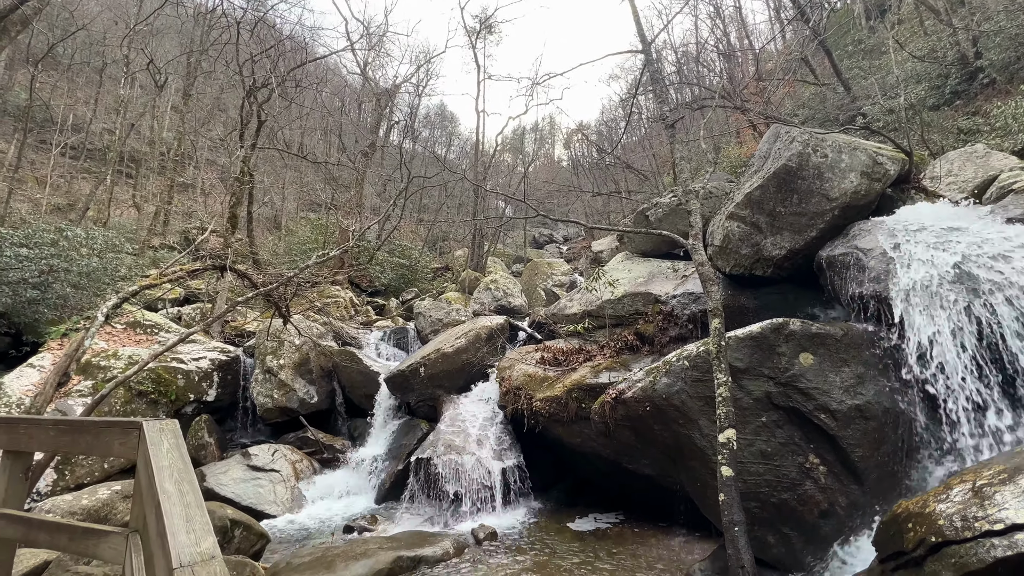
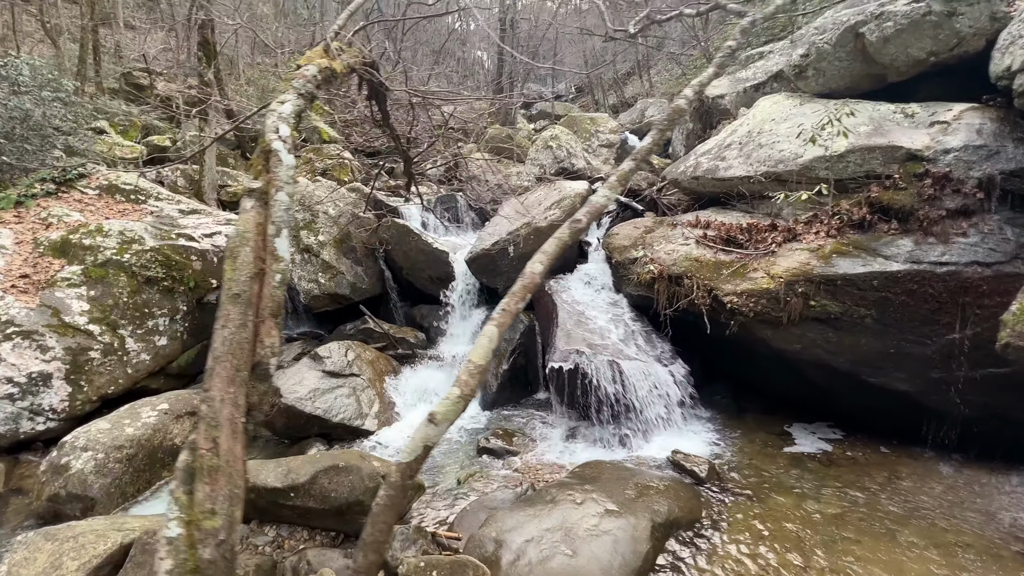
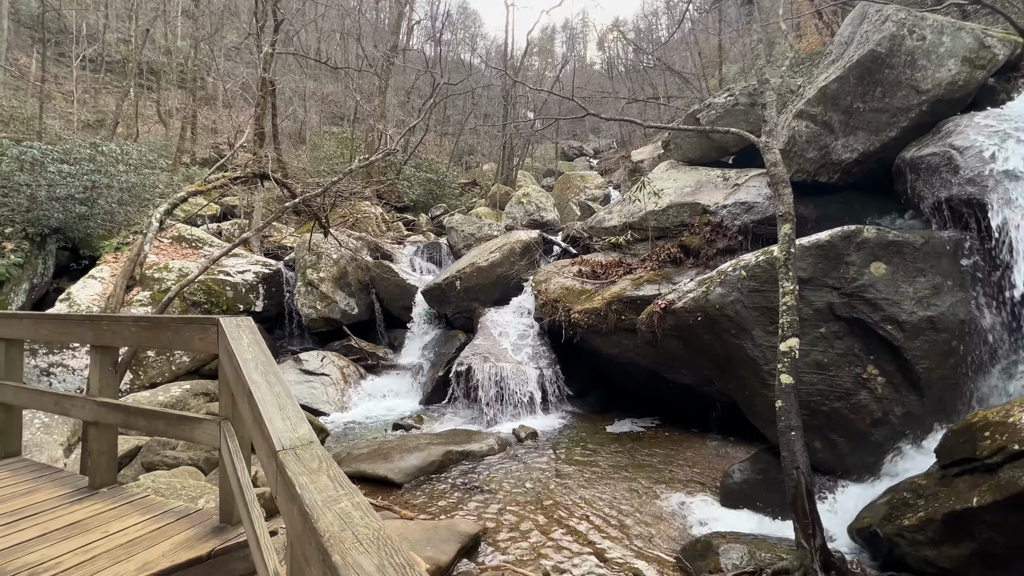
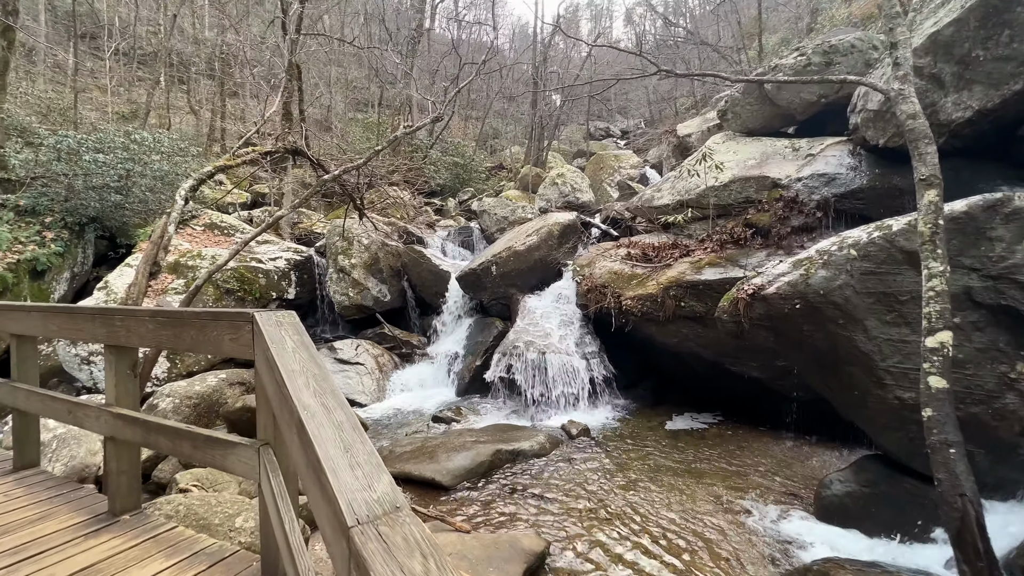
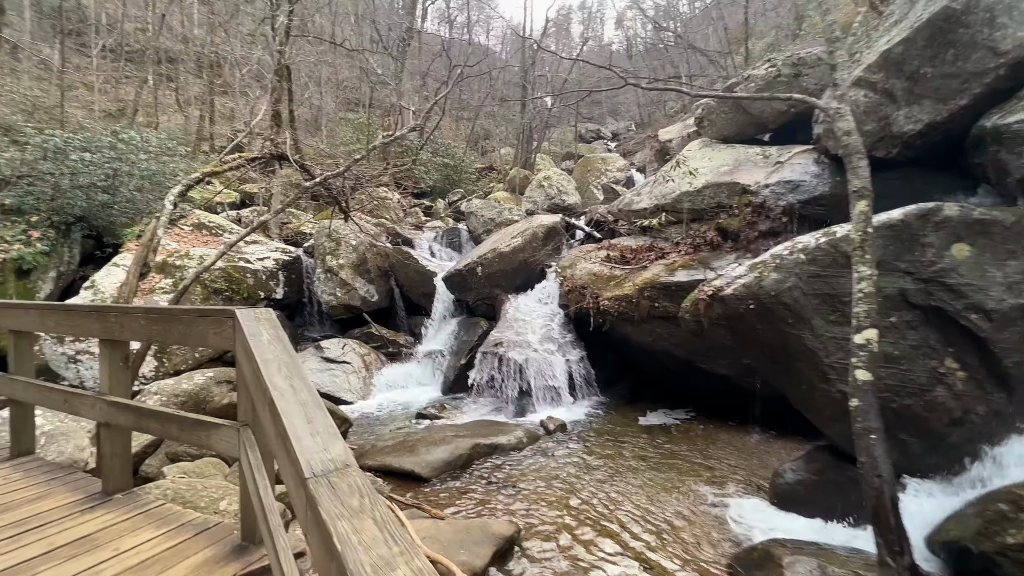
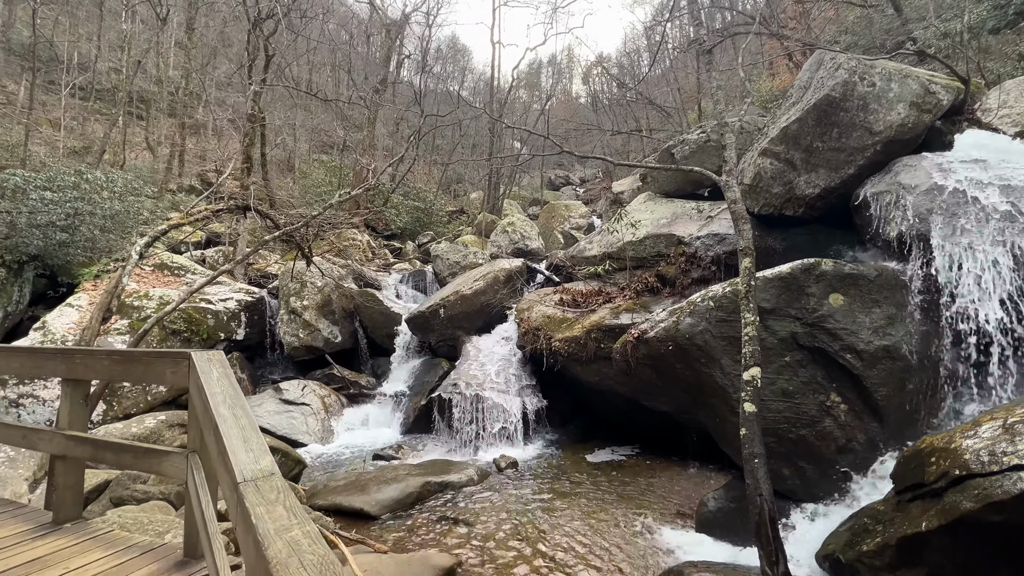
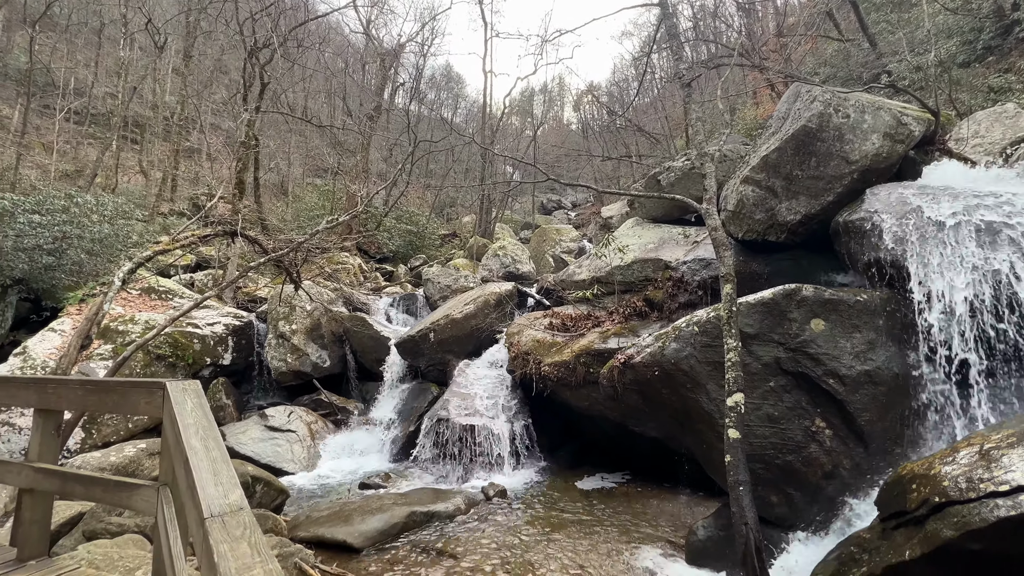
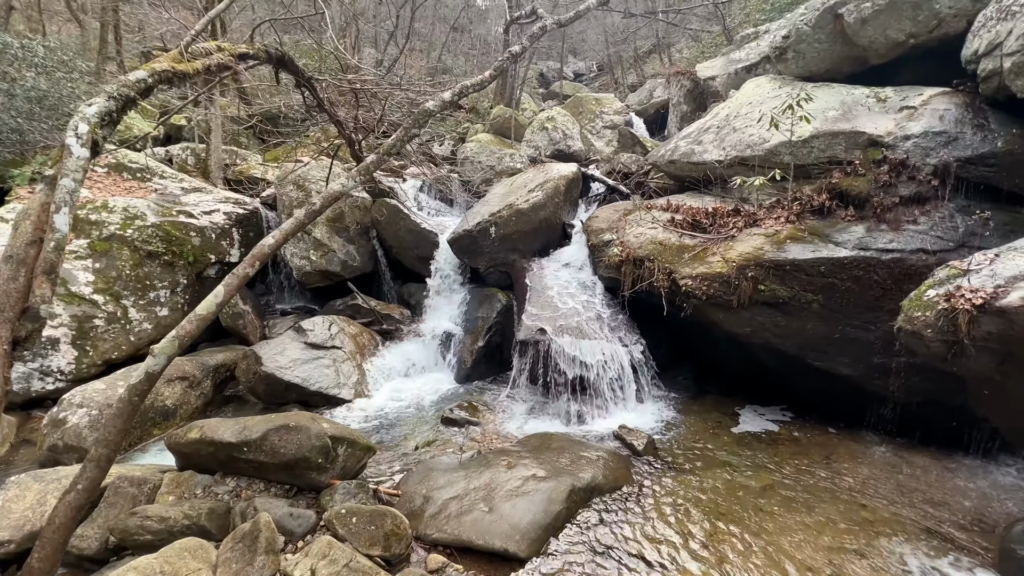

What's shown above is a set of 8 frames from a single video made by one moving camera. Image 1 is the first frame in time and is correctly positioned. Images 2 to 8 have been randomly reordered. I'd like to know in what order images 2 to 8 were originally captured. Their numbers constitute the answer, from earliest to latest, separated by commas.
7, 6, 3, 5, 4, 8, 2
